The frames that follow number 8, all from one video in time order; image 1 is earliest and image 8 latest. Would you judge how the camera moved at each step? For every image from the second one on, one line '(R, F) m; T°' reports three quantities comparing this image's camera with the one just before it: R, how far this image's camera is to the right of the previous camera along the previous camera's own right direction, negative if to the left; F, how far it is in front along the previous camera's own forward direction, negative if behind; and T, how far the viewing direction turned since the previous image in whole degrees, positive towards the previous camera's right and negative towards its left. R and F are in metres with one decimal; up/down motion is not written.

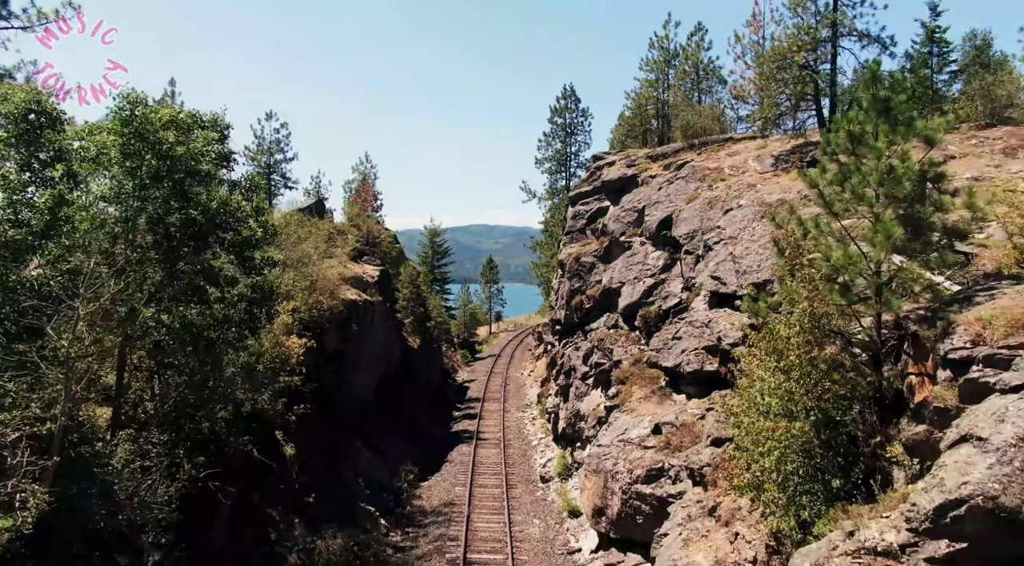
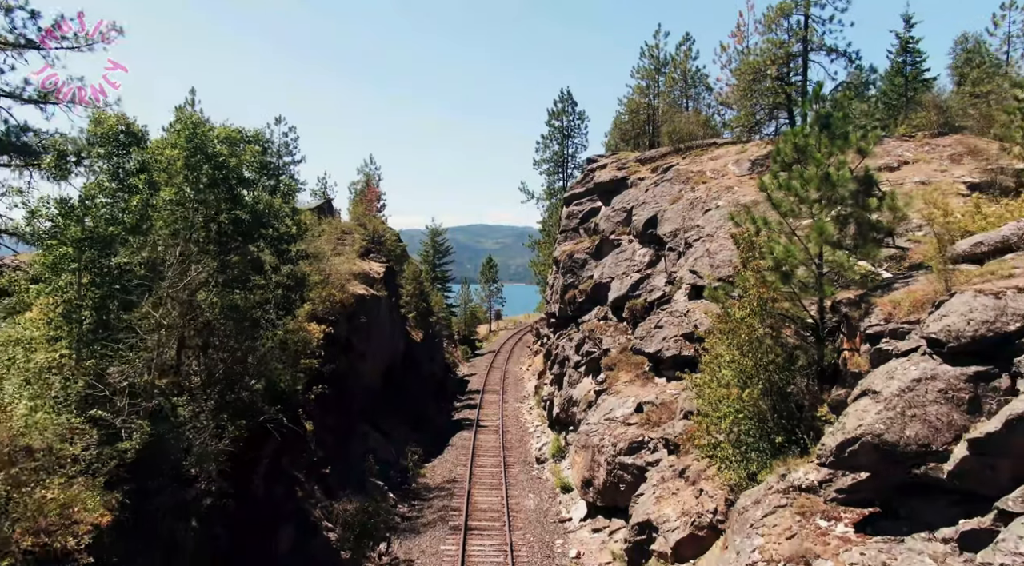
(+0.1, -2.5) m; 0°
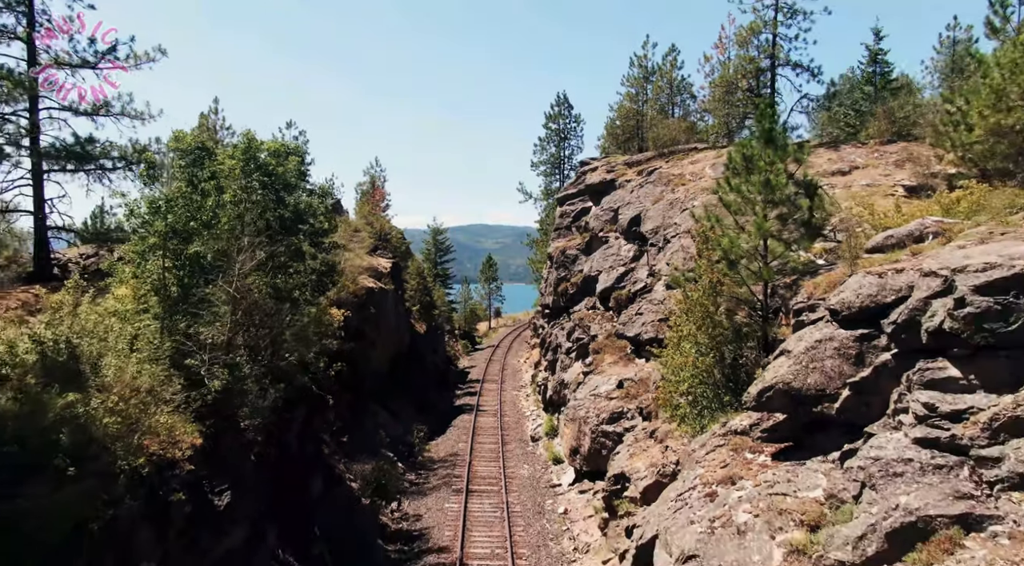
(+0.1, -3.3) m; 0°
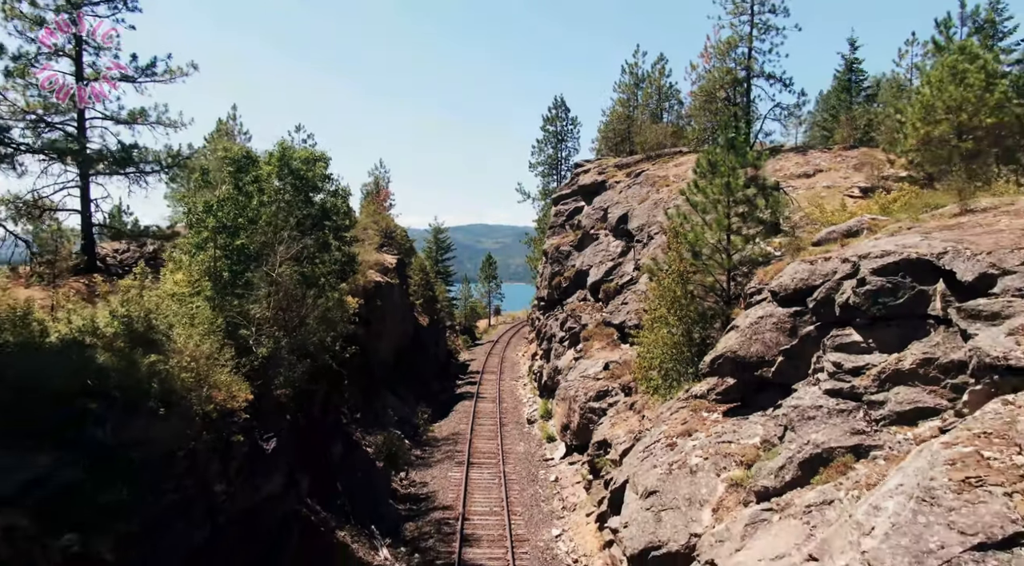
(+0.1, -3.0) m; 0°
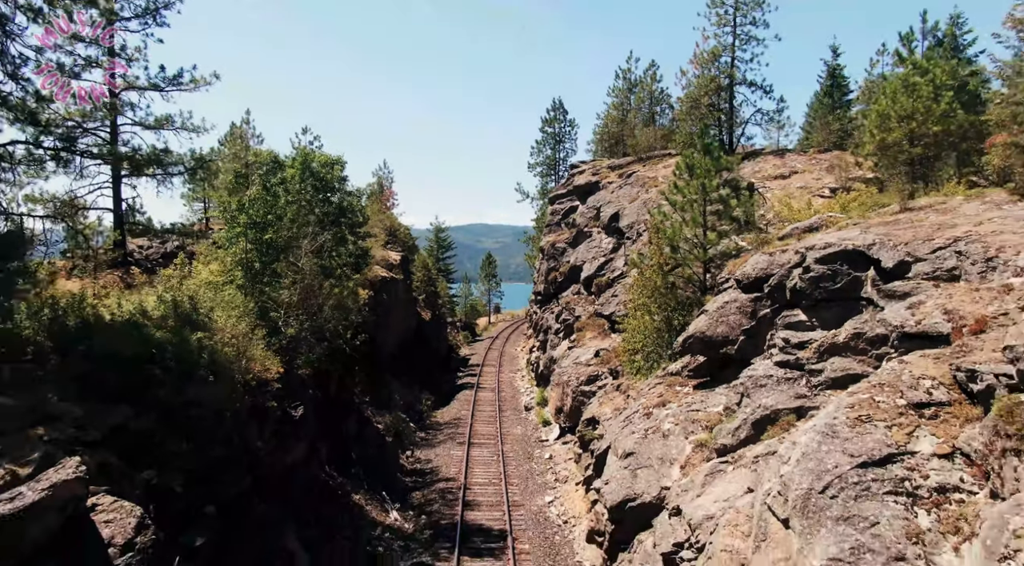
(+0.1, -2.5) m; 0°
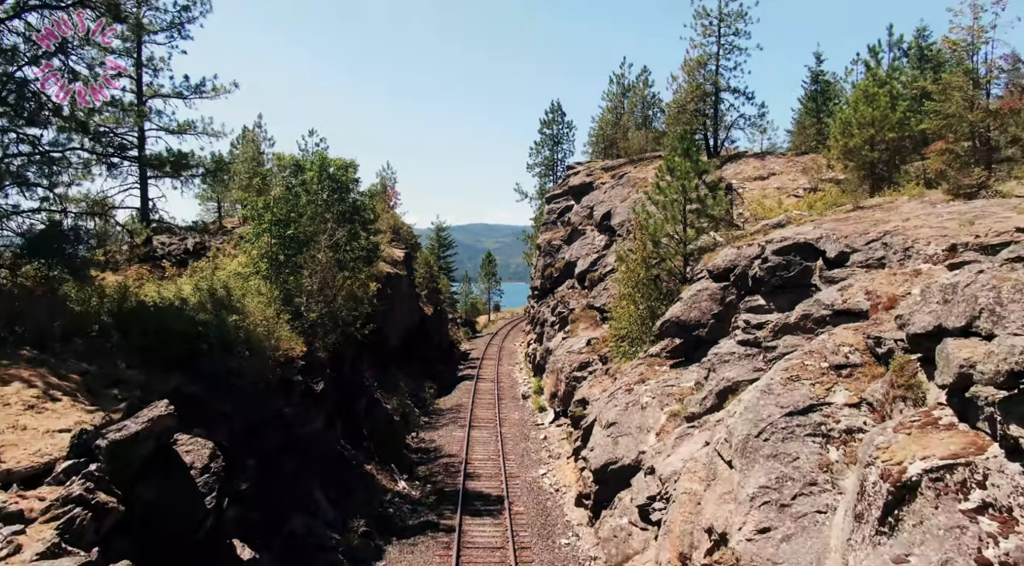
(+0.1, -2.5) m; 0°
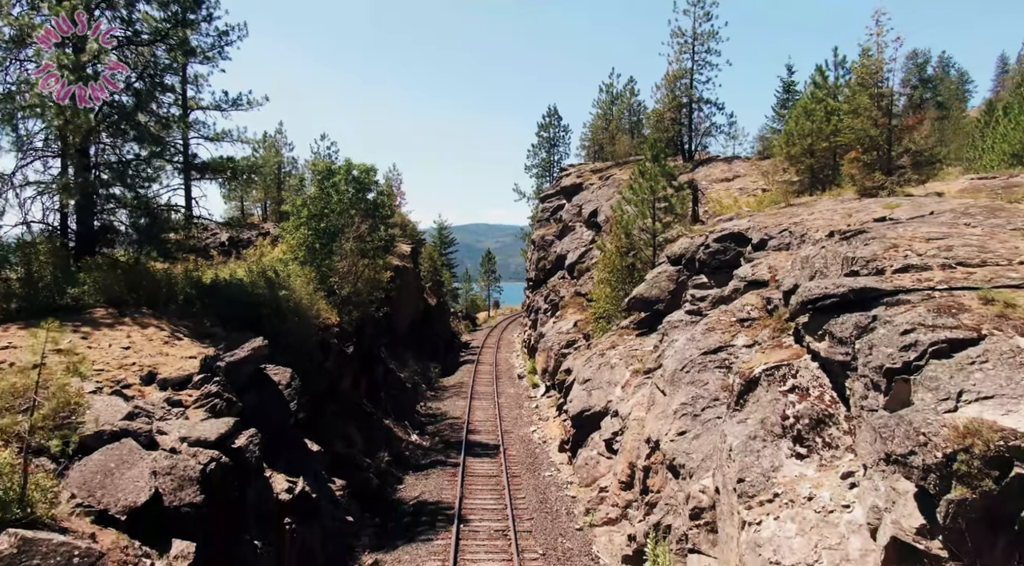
(+0.2, -4.9) m; 0°
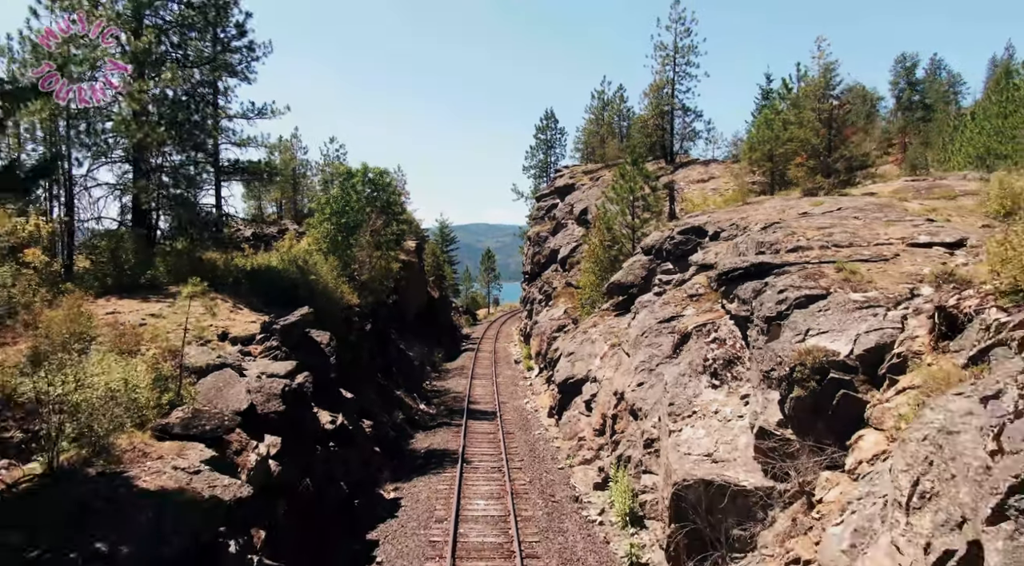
(+0.2, -4.3) m; 0°
